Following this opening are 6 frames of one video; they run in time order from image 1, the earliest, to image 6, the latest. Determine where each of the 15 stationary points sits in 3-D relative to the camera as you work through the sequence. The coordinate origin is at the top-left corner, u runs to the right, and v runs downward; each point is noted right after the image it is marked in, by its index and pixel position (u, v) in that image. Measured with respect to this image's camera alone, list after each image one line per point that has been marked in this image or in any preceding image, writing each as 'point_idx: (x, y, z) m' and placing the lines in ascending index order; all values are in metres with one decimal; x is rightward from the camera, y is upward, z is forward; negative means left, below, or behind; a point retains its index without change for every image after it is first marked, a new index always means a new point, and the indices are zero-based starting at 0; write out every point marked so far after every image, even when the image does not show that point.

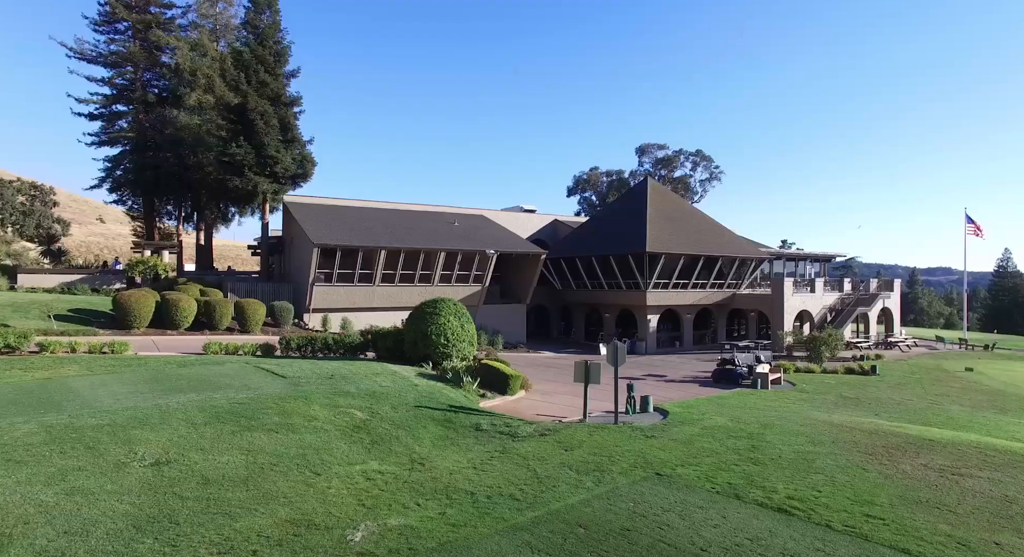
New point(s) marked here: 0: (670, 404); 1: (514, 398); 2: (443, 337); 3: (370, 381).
0: (+4.0, -3.2, +16.0) m
1: (+0.1, -3.1, +16.2) m
2: (-2.1, -1.7, +18.9) m
3: (-3.3, -2.4, +14.8) m
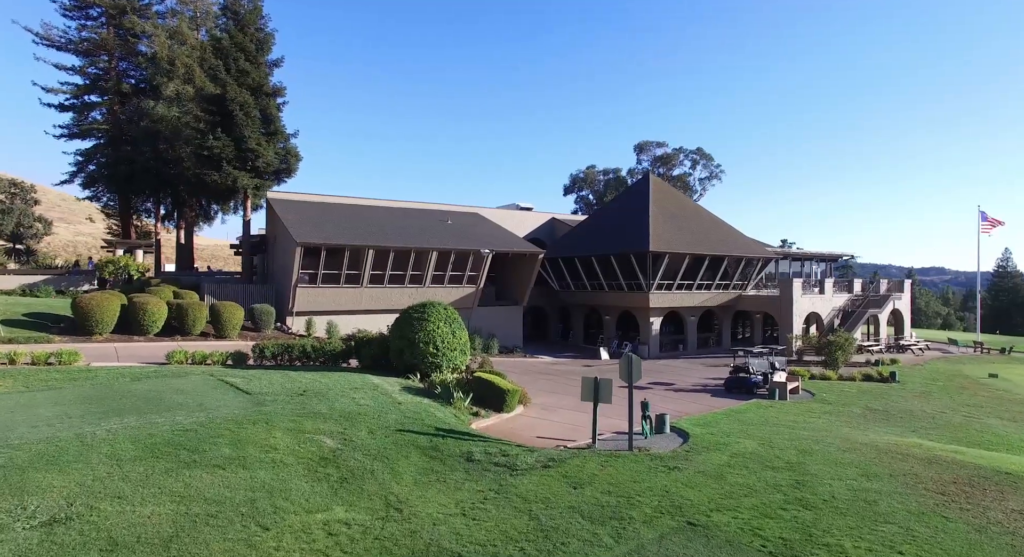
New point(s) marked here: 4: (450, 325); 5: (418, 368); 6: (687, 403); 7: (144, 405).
0: (+3.9, -3.2, +14.2) m
1: (0.0, -3.1, +14.3) m
2: (-2.2, -1.8, +17.0) m
3: (-3.3, -2.4, +12.9) m
4: (-1.7, -1.3, +17.4) m
5: (-2.5, -2.4, +17.2) m
6: (+5.2, -3.8, +19.2) m
7: (-6.6, -2.3, +11.5) m
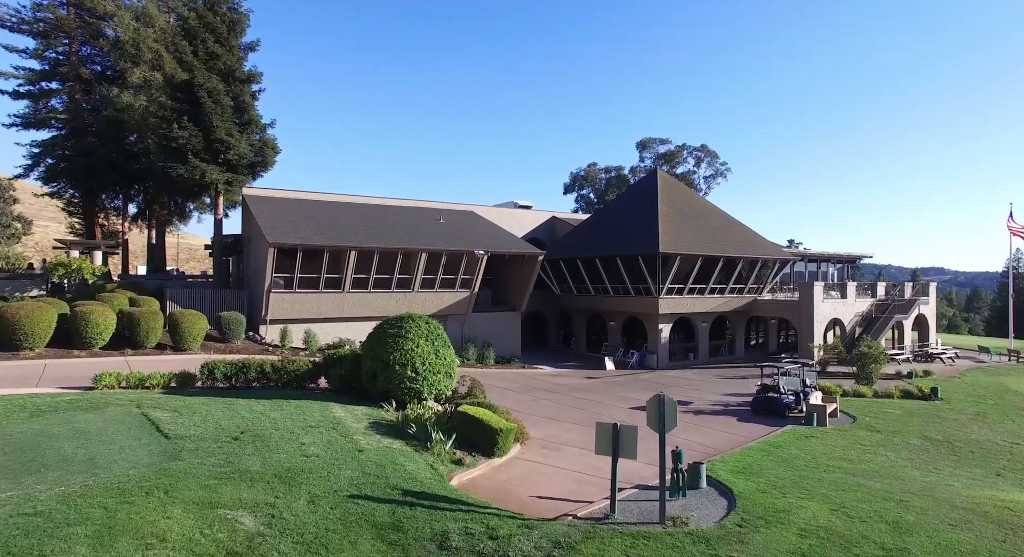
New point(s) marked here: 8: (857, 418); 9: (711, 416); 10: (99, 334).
0: (+3.8, -3.4, +11.4) m
1: (-0.1, -3.3, +11.5) m
2: (-2.3, -2.0, +14.1) m
3: (-3.4, -2.6, +10.0) m
4: (-1.8, -1.5, +14.6) m
5: (-2.7, -2.6, +14.3) m
6: (+5.1, -3.9, +16.3) m
7: (-6.7, -2.5, +8.6) m
8: (+10.1, -4.1, +18.8) m
9: (+6.1, -4.2, +19.5) m
10: (-12.9, -1.7, +19.9) m
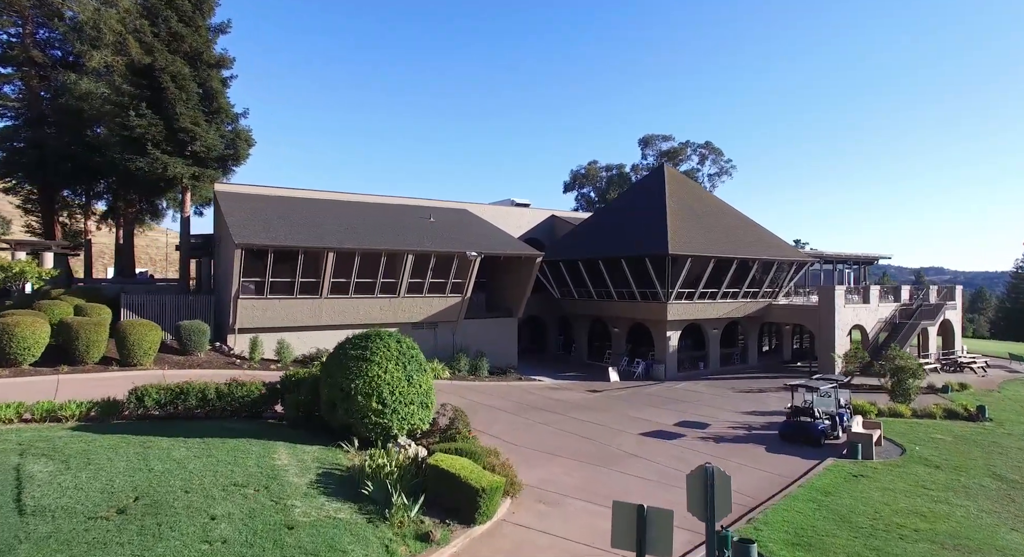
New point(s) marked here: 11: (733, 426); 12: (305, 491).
0: (+3.6, -3.6, +8.7) m
1: (-0.3, -3.5, +8.8) m
2: (-2.5, -2.1, +11.5) m
3: (-3.6, -2.8, +7.4) m
4: (-2.0, -1.6, +11.9) m
5: (-2.9, -2.8, +11.7) m
6: (+4.9, -4.1, +13.6) m
7: (-6.9, -2.6, +6.0) m
8: (+10.0, -4.3, +16.1) m
9: (+5.9, -4.4, +16.8) m
10: (-13.1, -1.9, +17.2) m
11: (+6.9, -4.6, +20.0) m
12: (-2.9, -2.9, +8.8) m
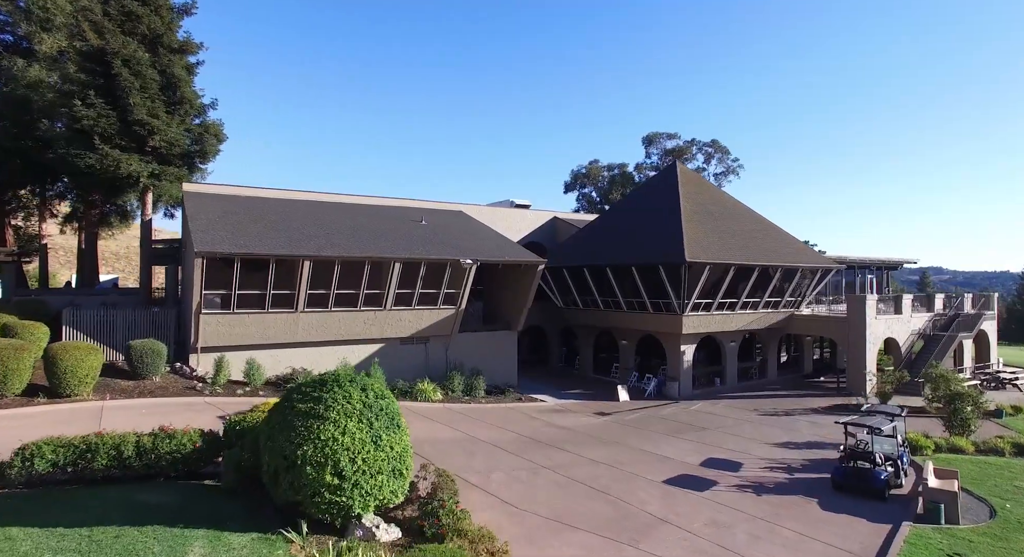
0: (+3.6, -4.0, +5.8) m
1: (-0.3, -3.9, +5.9) m
2: (-2.5, -2.6, +8.5) m
3: (-3.6, -3.2, +4.4) m
4: (-2.0, -2.0, +9.0) m
5: (-2.8, -3.2, +8.7) m
6: (+4.9, -4.5, +10.7) m
7: (-6.9, -3.0, +3.0) m
8: (+10.0, -4.7, +13.2) m
9: (+5.9, -4.8, +13.9) m
10: (-13.1, -2.3, +14.3) m
11: (+6.9, -5.0, +17.1) m
12: (-2.8, -3.3, +5.8) m
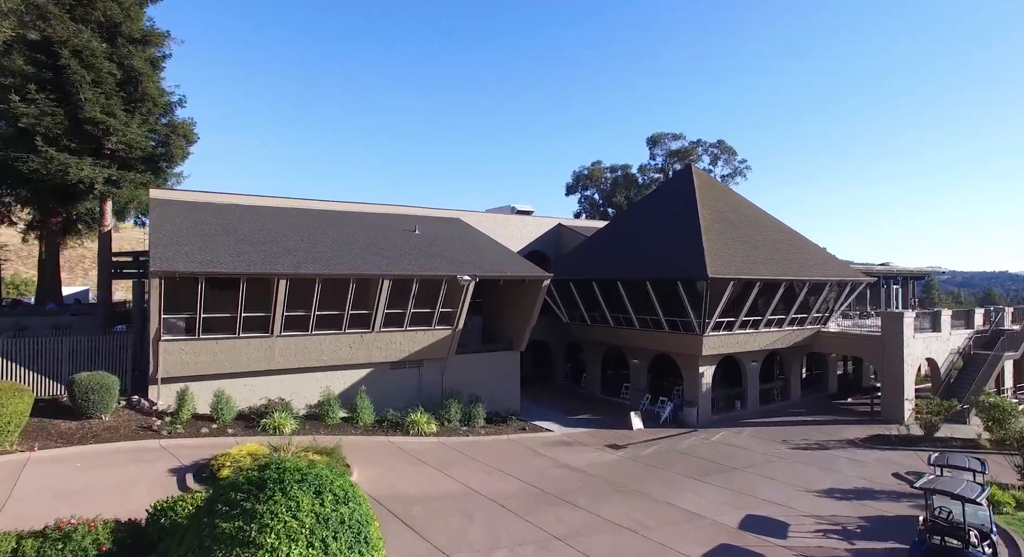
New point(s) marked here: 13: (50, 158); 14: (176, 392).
0: (+3.7, -4.6, +3.1) m
1: (-0.2, -4.5, +3.2) m
2: (-2.3, -3.2, +5.9) m
3: (-3.5, -3.8, +1.8) m
4: (-1.9, -2.7, +6.3) m
5: (-2.7, -3.8, +6.1) m
6: (+5.1, -5.2, +8.1) m
7: (-6.8, -3.7, +0.4) m
8: (+10.1, -5.3, +10.6) m
9: (+6.0, -5.4, +11.3) m
10: (-12.9, -3.0, +11.6) m
11: (+7.0, -5.6, +14.4) m
12: (-2.7, -4.0, +3.2) m
13: (-14.1, +3.7, +19.7) m
14: (-10.3, -3.4, +19.6) m
